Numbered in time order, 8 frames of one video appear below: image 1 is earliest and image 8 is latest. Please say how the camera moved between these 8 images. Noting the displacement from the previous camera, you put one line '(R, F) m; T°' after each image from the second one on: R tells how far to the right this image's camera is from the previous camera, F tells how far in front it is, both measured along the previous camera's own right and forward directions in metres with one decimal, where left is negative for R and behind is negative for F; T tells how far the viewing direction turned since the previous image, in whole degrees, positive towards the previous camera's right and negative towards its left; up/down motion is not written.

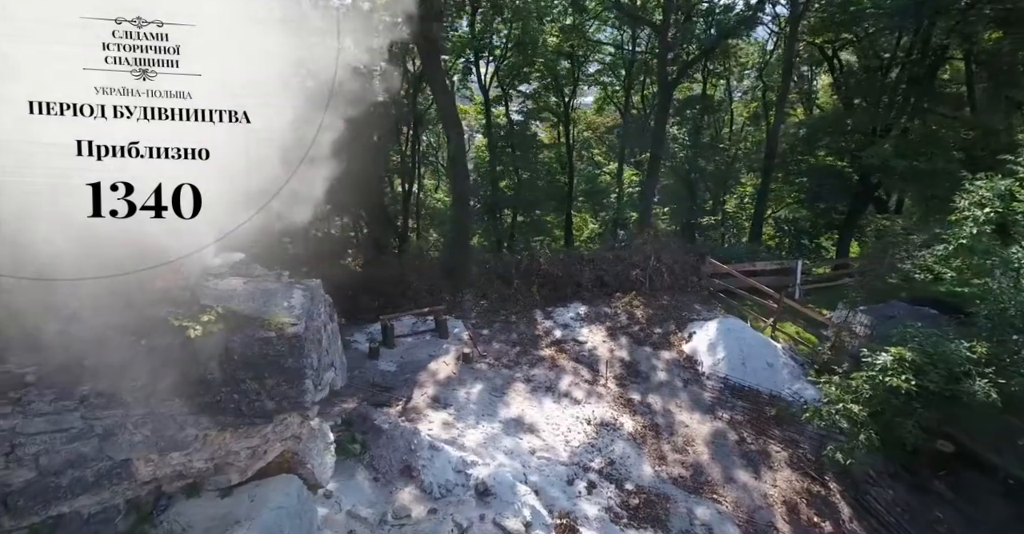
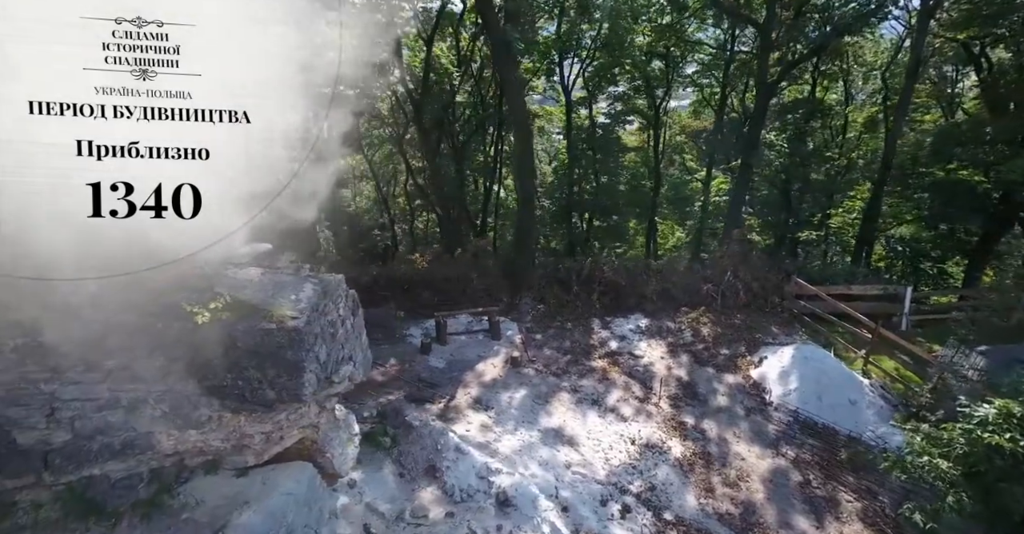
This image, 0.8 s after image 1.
(+0.4, +0.1) m; -9°
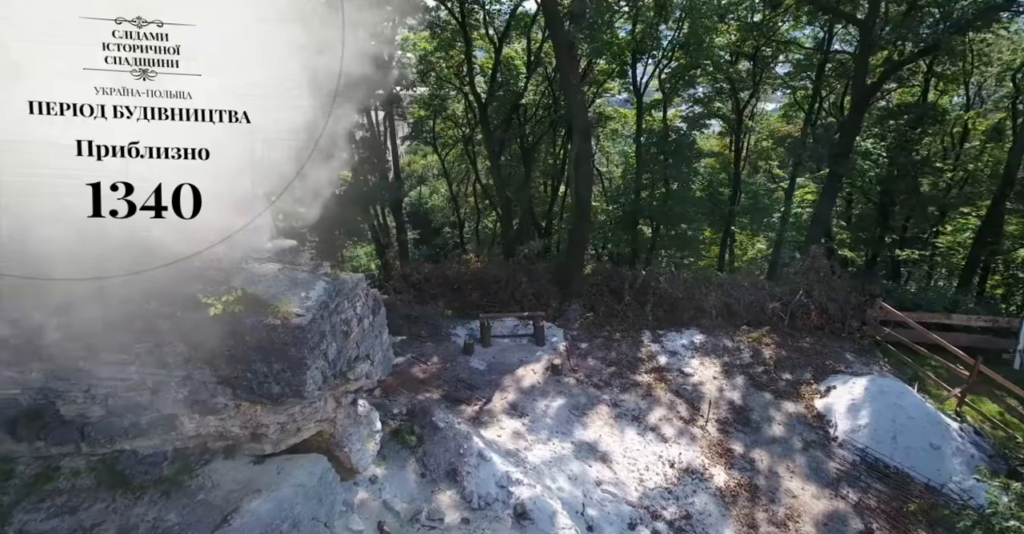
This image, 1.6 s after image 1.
(+0.3, +0.1) m; -8°
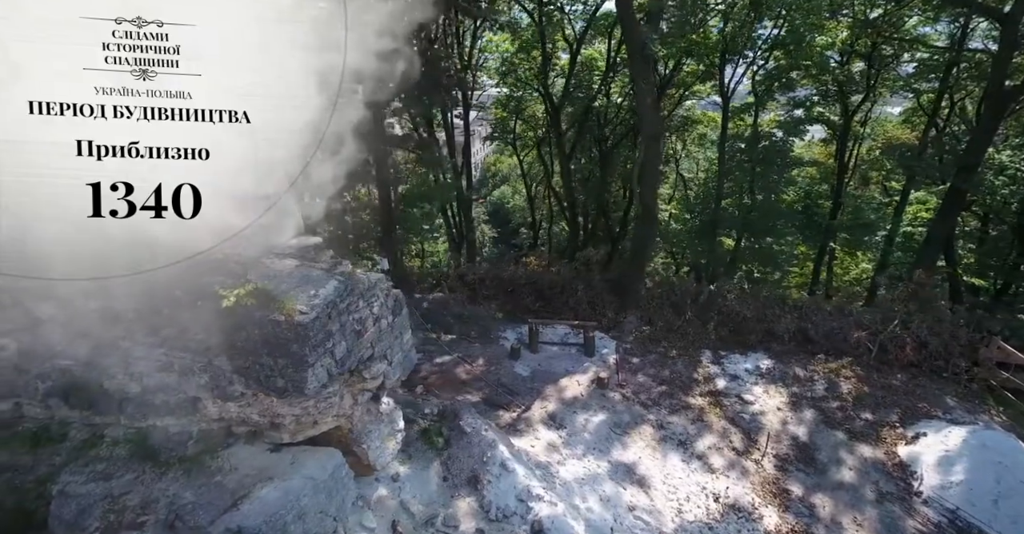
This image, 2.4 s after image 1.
(+0.3, +0.1) m; -9°
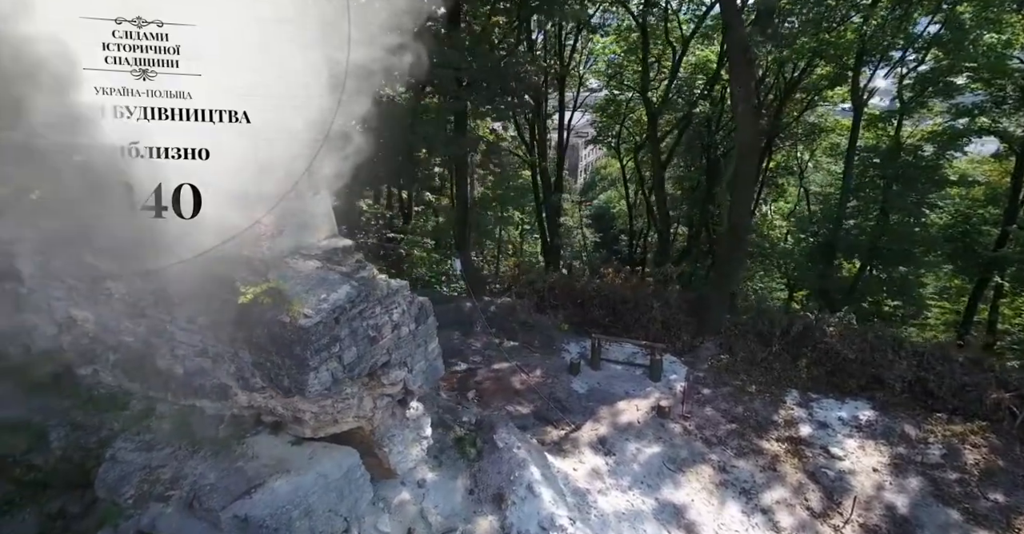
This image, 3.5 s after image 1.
(+0.4, +0.2) m; -11°
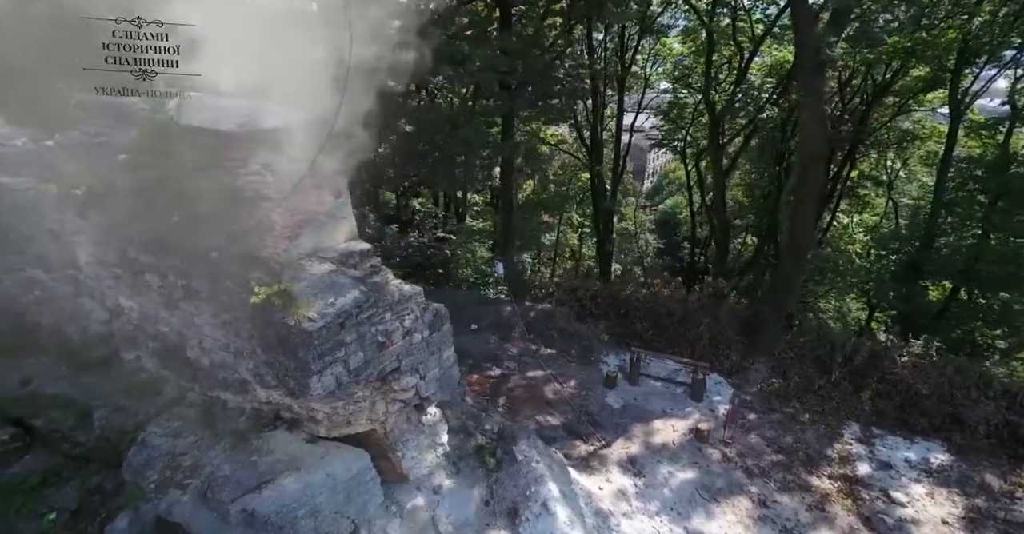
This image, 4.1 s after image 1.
(+0.3, +0.1) m; -7°
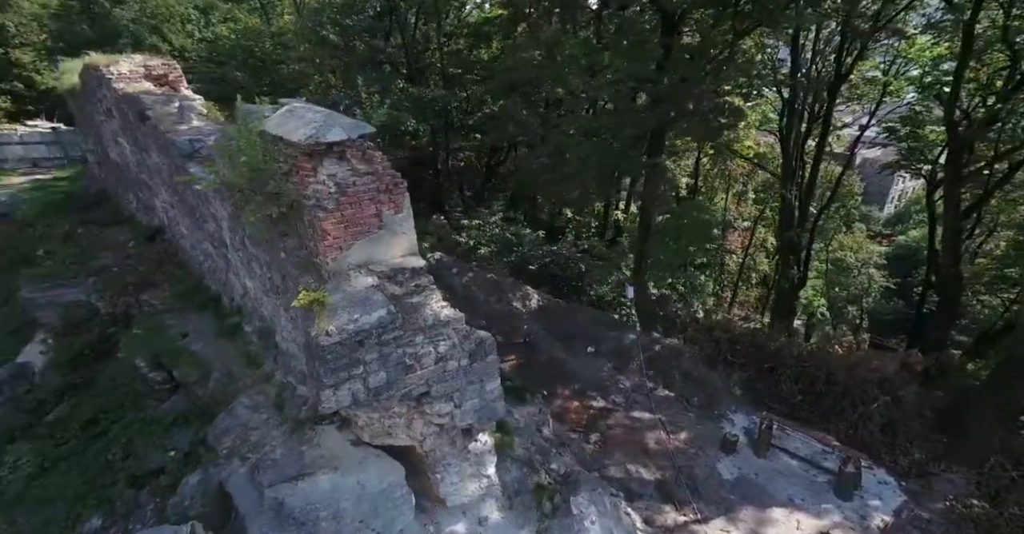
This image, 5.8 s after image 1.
(+0.7, +0.4) m; -20°
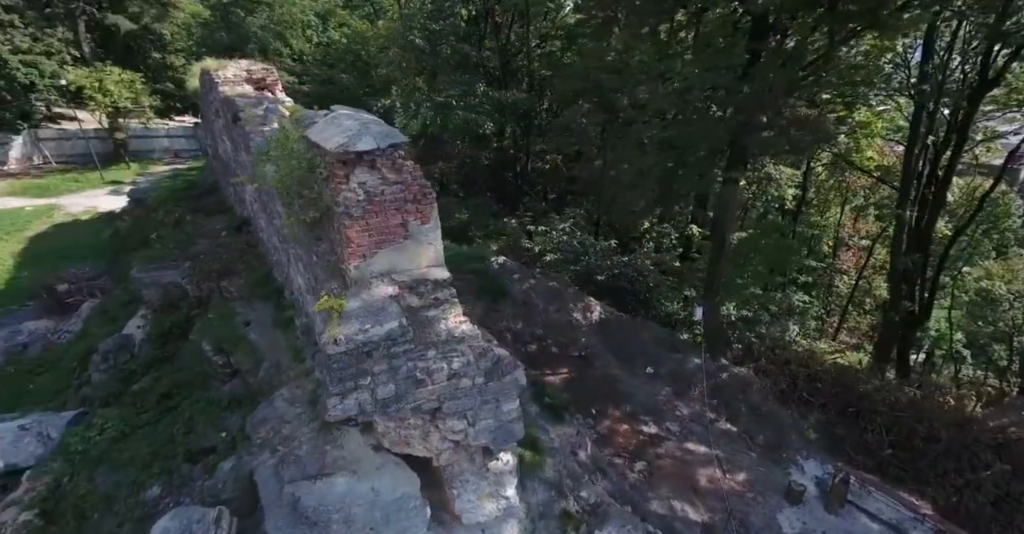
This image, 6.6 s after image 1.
(+0.3, +0.2) m; -10°
